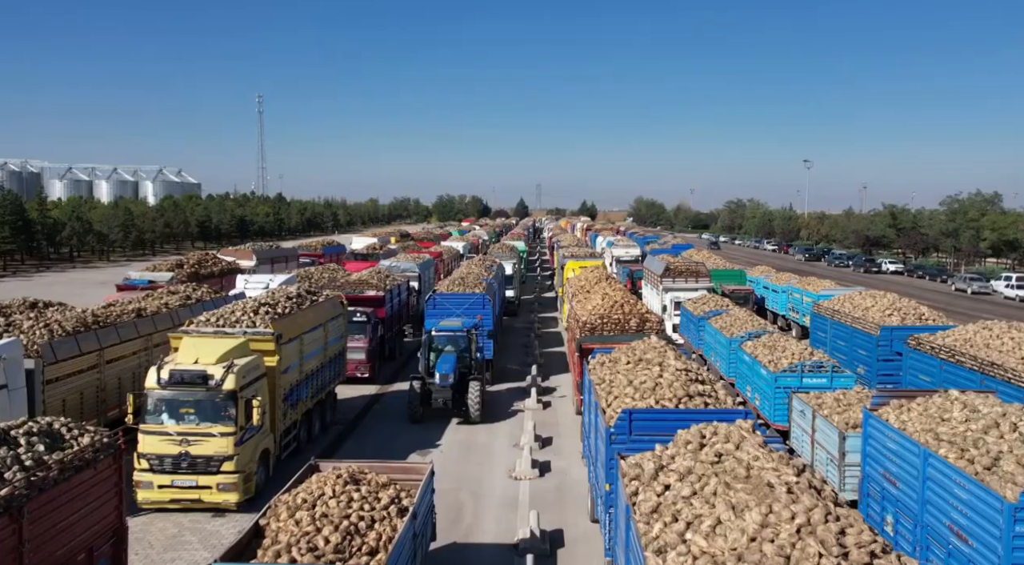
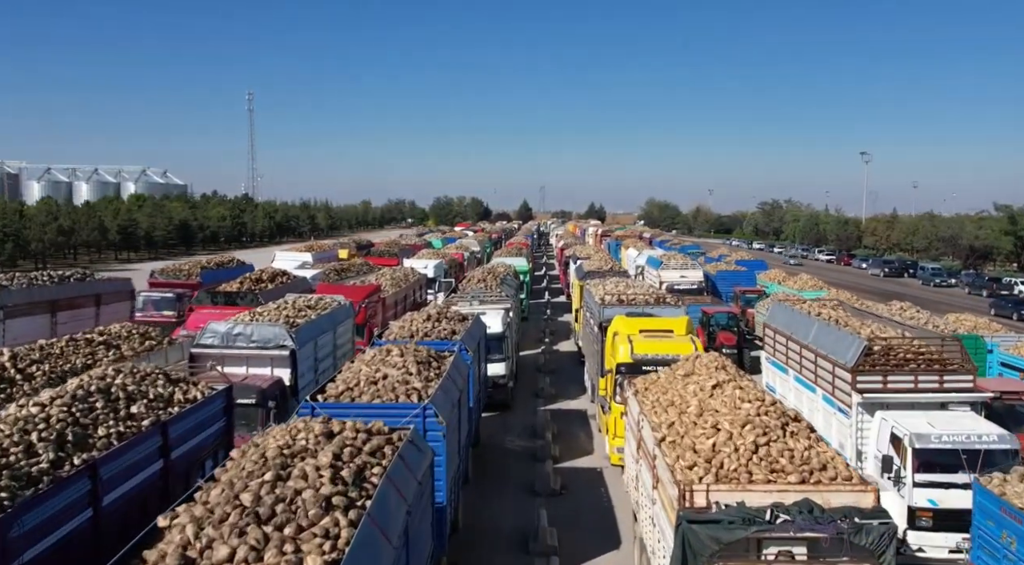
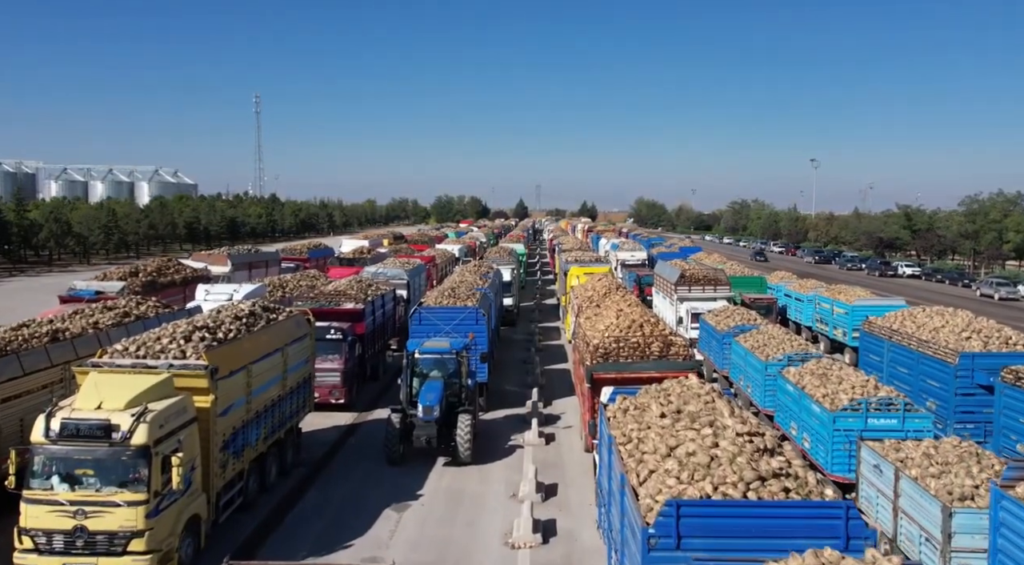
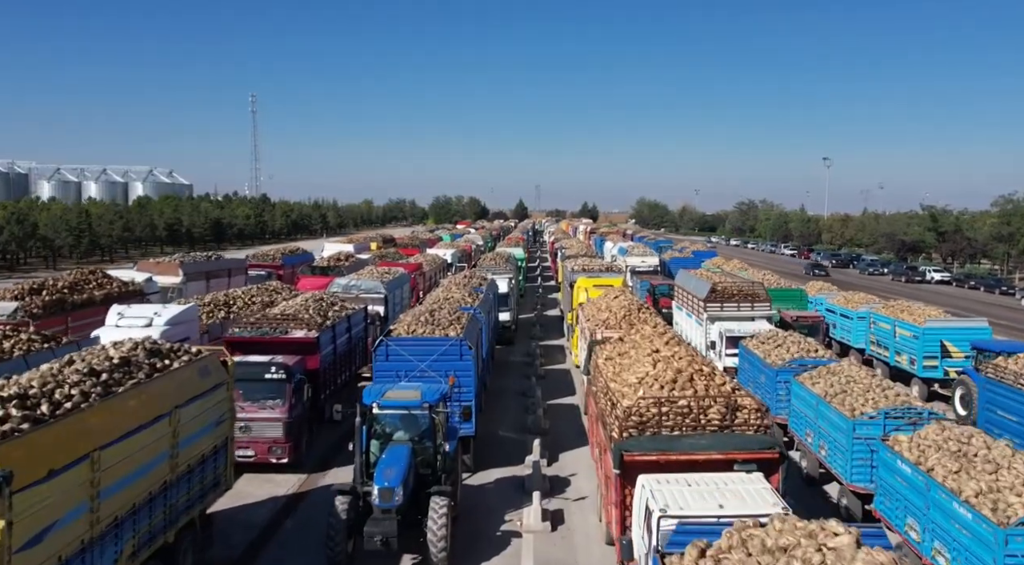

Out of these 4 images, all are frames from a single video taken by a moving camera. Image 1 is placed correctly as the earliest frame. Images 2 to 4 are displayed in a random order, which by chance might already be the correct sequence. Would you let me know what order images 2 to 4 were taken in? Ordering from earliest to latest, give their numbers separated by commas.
3, 4, 2
